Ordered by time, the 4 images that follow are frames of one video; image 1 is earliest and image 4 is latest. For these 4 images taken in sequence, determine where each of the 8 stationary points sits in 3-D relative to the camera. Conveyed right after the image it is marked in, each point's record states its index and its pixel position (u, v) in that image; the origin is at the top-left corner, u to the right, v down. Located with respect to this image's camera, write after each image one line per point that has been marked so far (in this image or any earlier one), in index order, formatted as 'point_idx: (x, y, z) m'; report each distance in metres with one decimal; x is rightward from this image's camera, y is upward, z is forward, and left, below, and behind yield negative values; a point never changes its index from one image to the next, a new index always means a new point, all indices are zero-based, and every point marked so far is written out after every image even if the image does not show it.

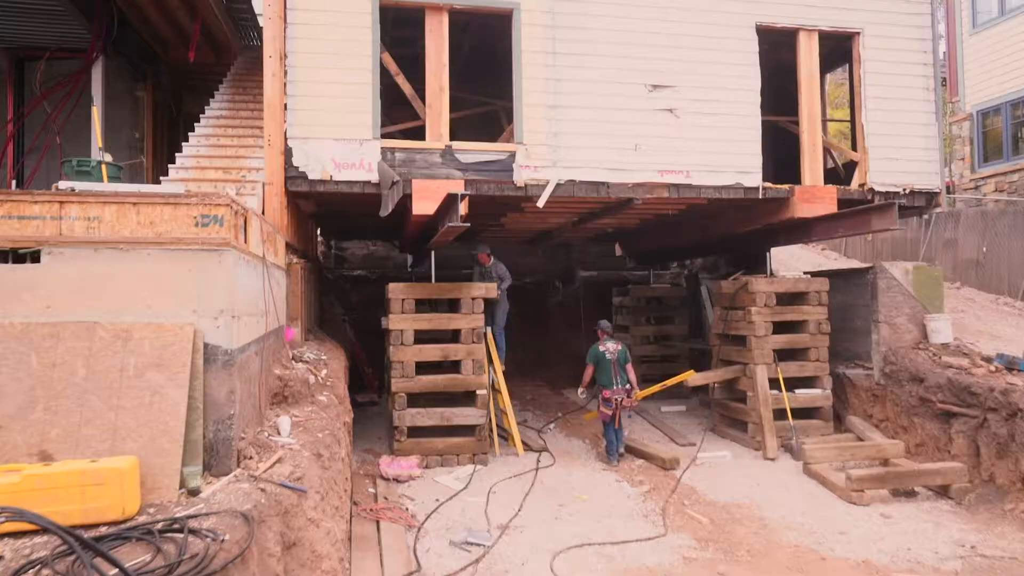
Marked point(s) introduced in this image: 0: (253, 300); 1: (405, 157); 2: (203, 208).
0: (-1.9, -0.1, +4.9) m
1: (-1.2, +1.4, +7.3) m
2: (-2.0, +0.5, +4.2) m
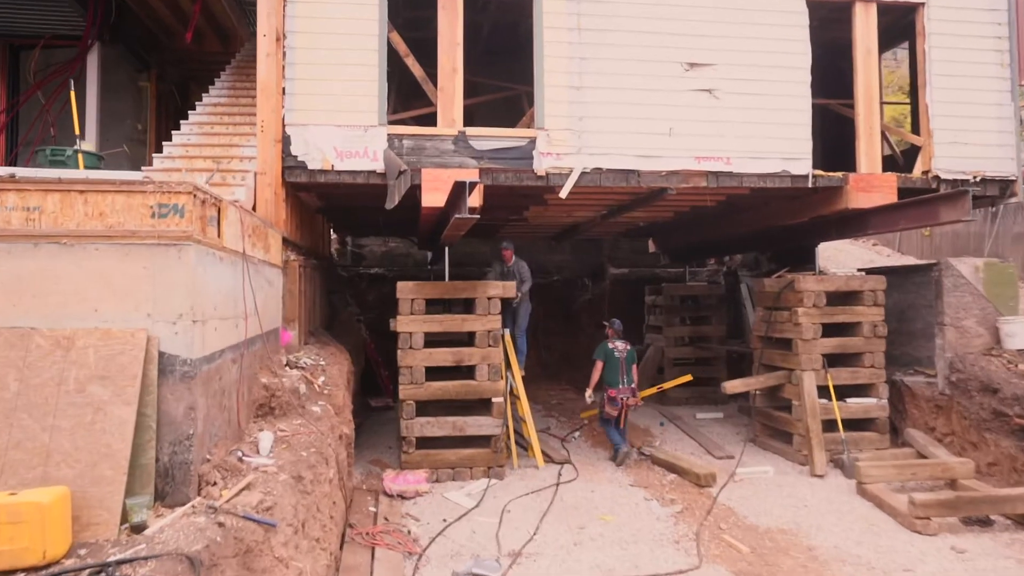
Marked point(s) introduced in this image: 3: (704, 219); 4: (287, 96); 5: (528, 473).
0: (-1.9, -0.1, +4.4) m
1: (-1.0, +1.5, +6.7) m
2: (-1.9, +0.5, +3.7) m
3: (+3.2, +1.1, +10.7) m
4: (-2.2, +1.9, +6.5) m
5: (+0.2, -2.1, +7.7) m
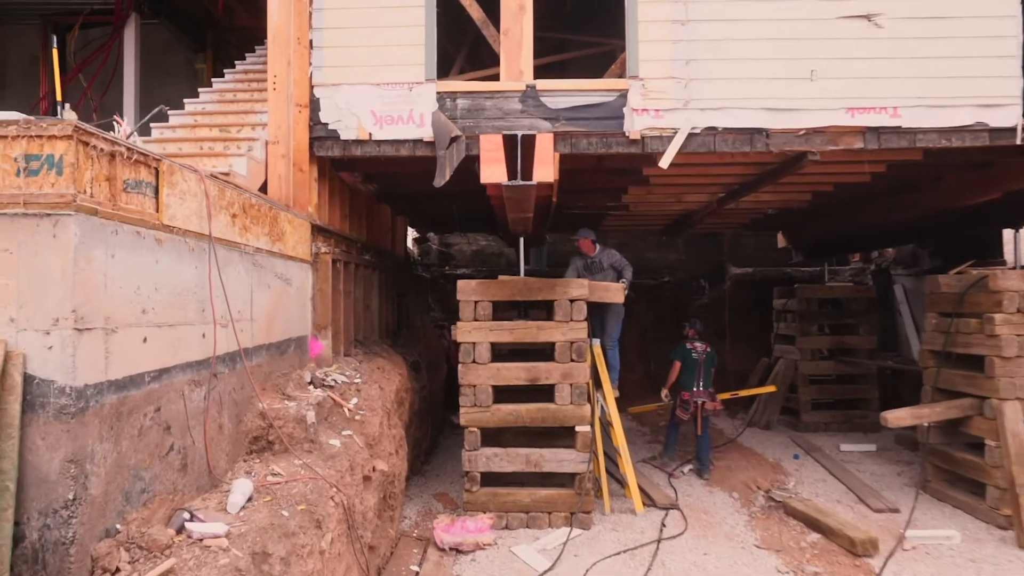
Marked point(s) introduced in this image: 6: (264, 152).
0: (-1.6, -0.1, +3.2) m
1: (-0.3, +1.5, +5.3) m
2: (-1.8, +0.5, +2.5) m
3: (+4.4, +1.1, +8.5) m
4: (-1.6, +1.9, +5.3) m
5: (+1.0, -2.1, +6.1) m
6: (-1.9, +1.0, +5.0) m
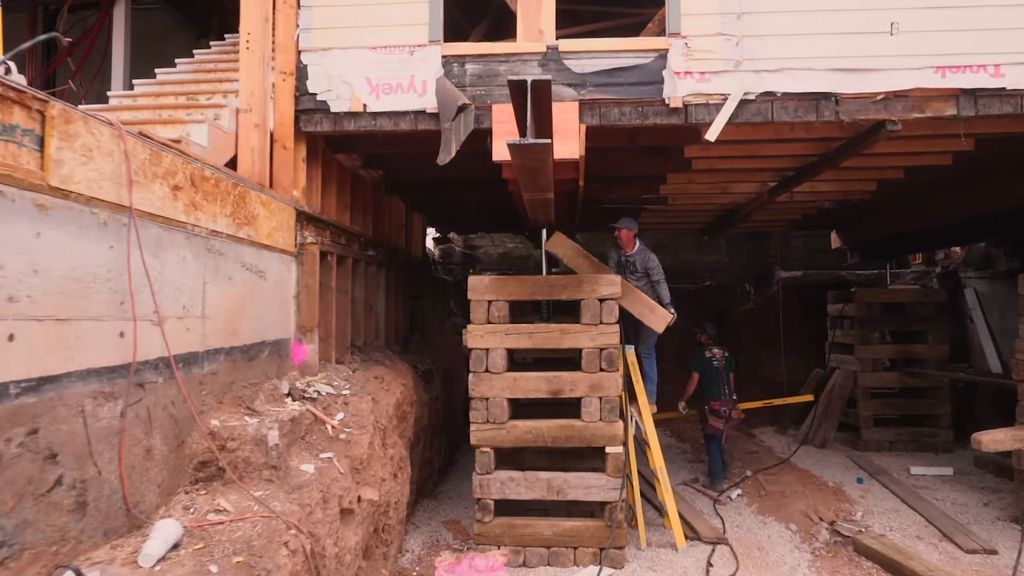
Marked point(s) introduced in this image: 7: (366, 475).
0: (-1.6, 0.0, +2.4) m
1: (-0.2, +1.5, +4.6) m
2: (-1.8, +0.6, +1.8) m
3: (+4.7, +1.1, +7.5) m
4: (-1.4, +1.9, +4.6) m
5: (+1.1, -2.1, +5.2) m
6: (-1.8, +1.1, +4.3) m
7: (-0.9, -1.1, +4.1) m
